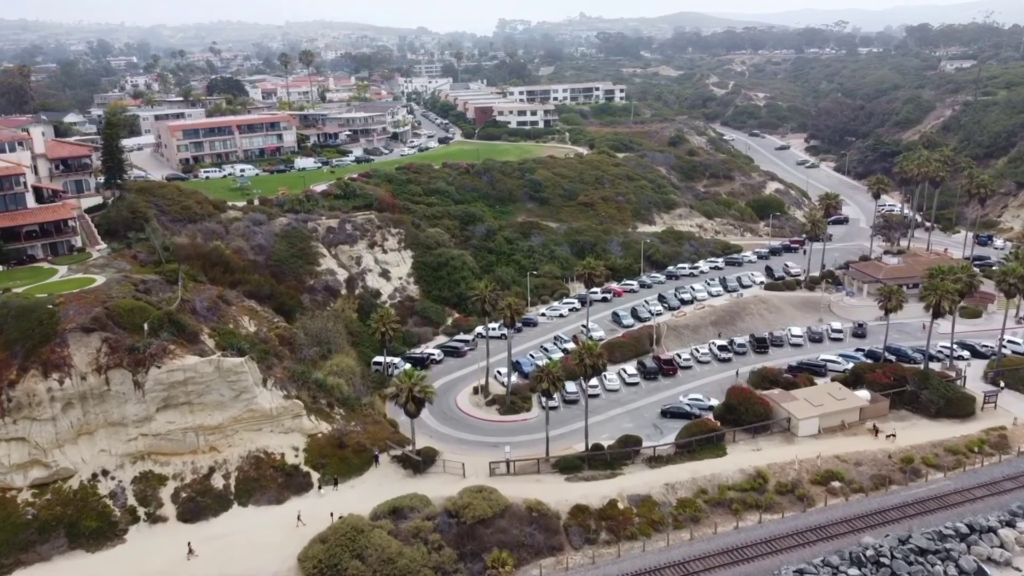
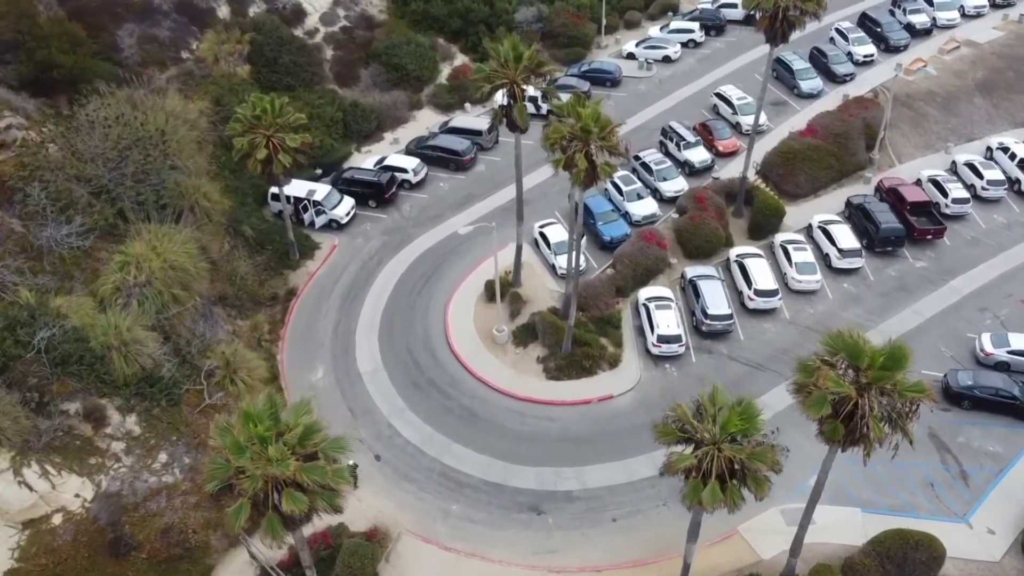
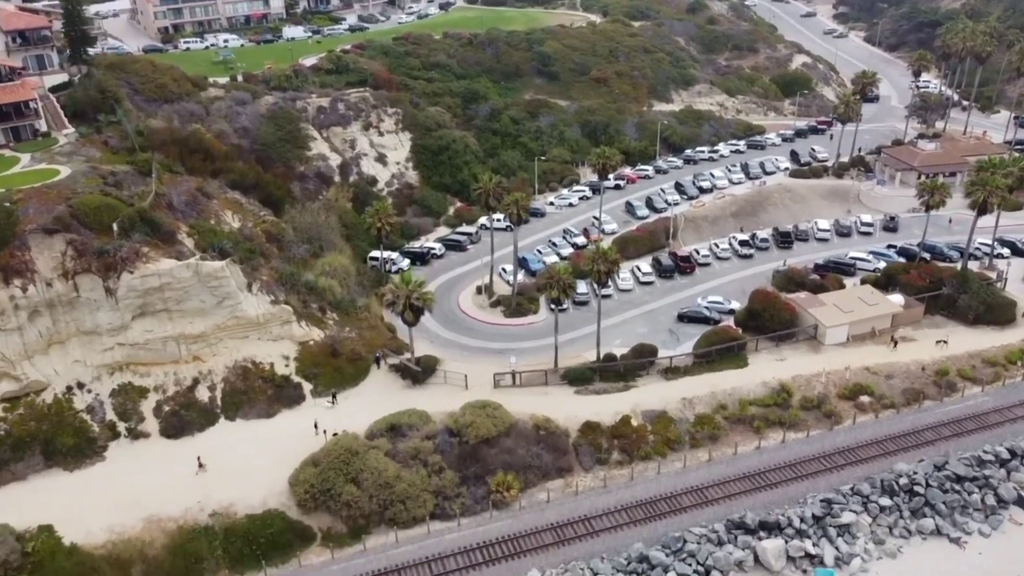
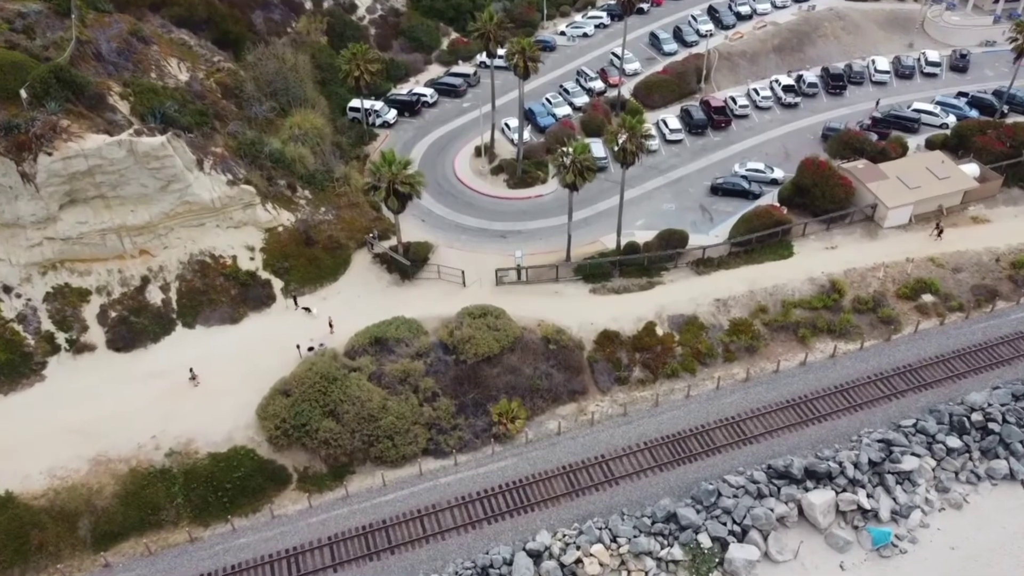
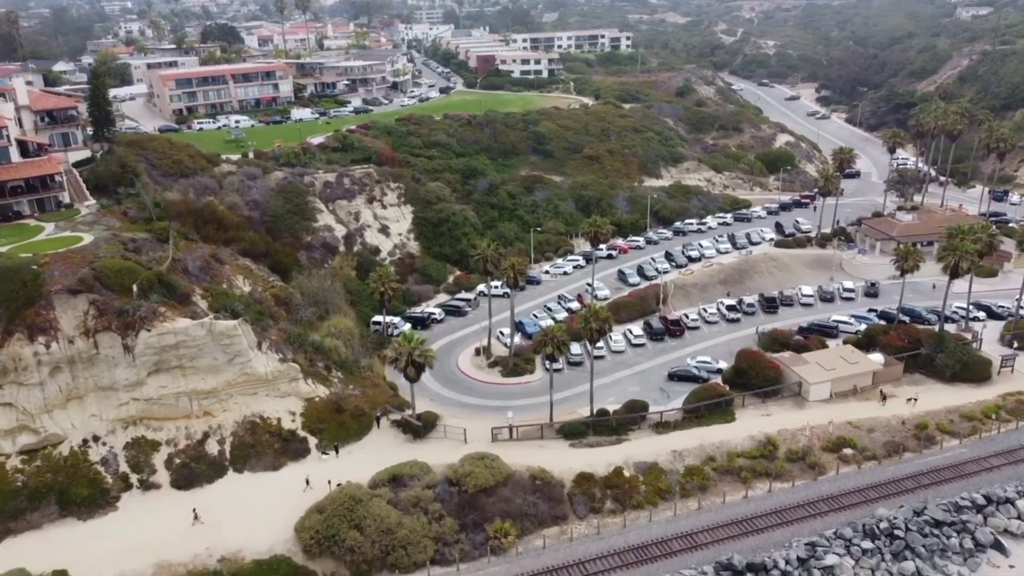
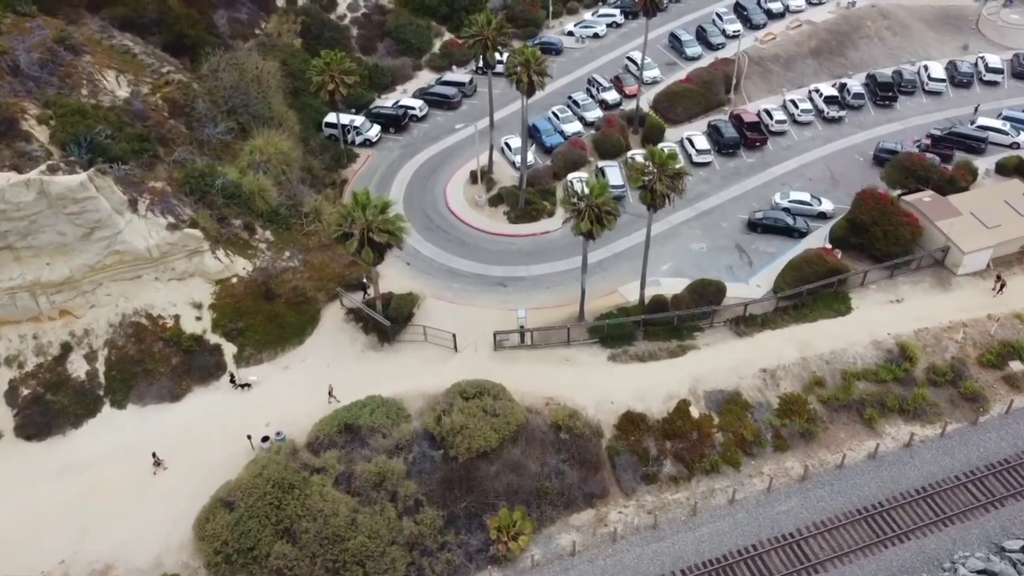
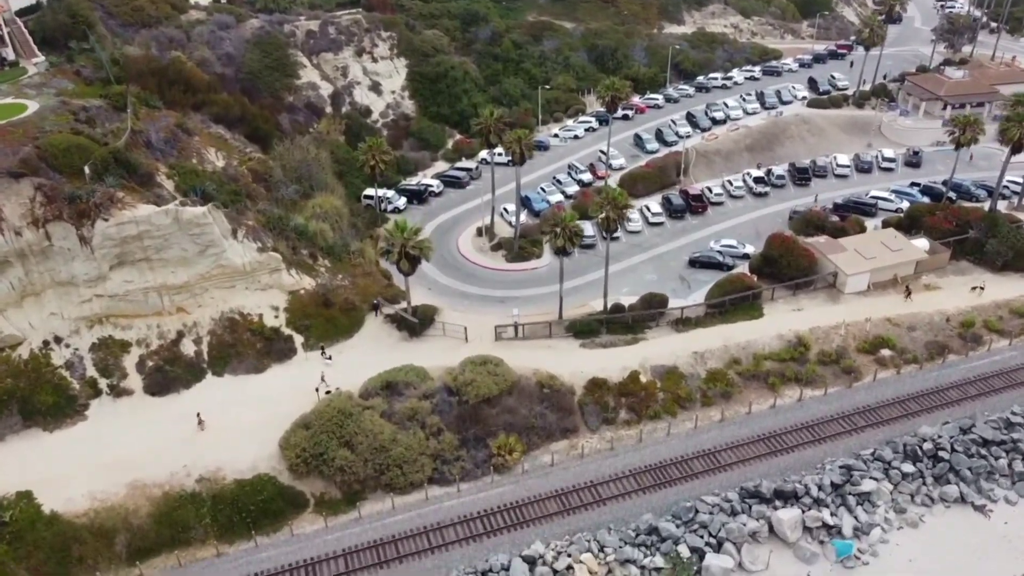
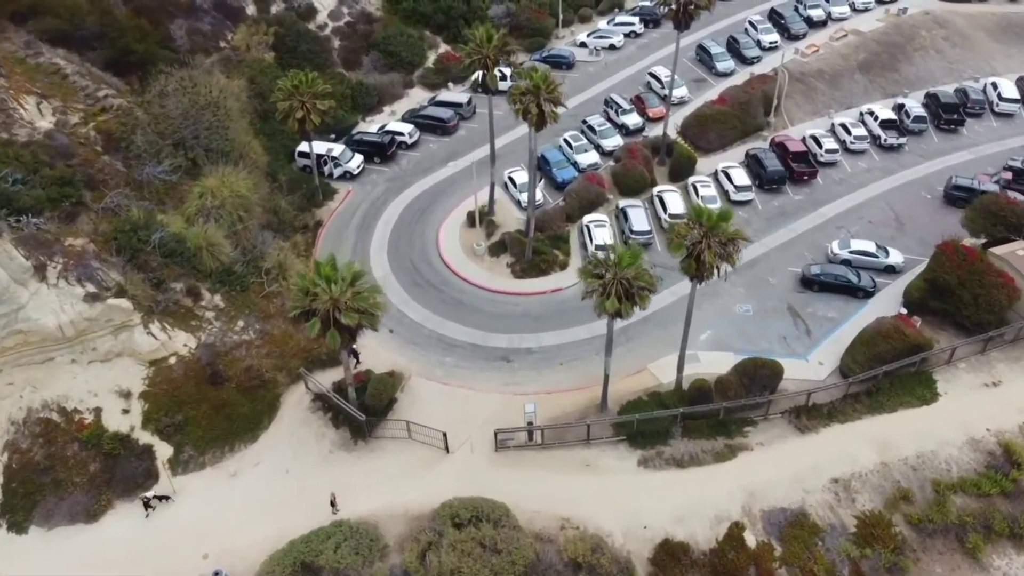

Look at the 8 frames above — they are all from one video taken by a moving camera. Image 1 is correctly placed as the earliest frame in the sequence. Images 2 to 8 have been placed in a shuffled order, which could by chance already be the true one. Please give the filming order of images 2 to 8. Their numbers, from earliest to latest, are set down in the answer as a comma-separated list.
5, 3, 7, 4, 6, 8, 2
